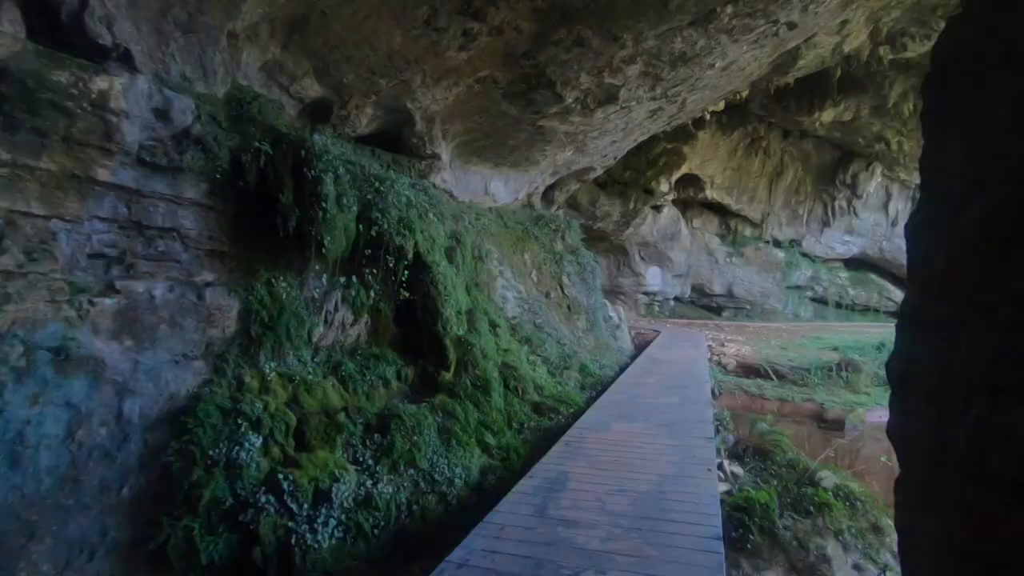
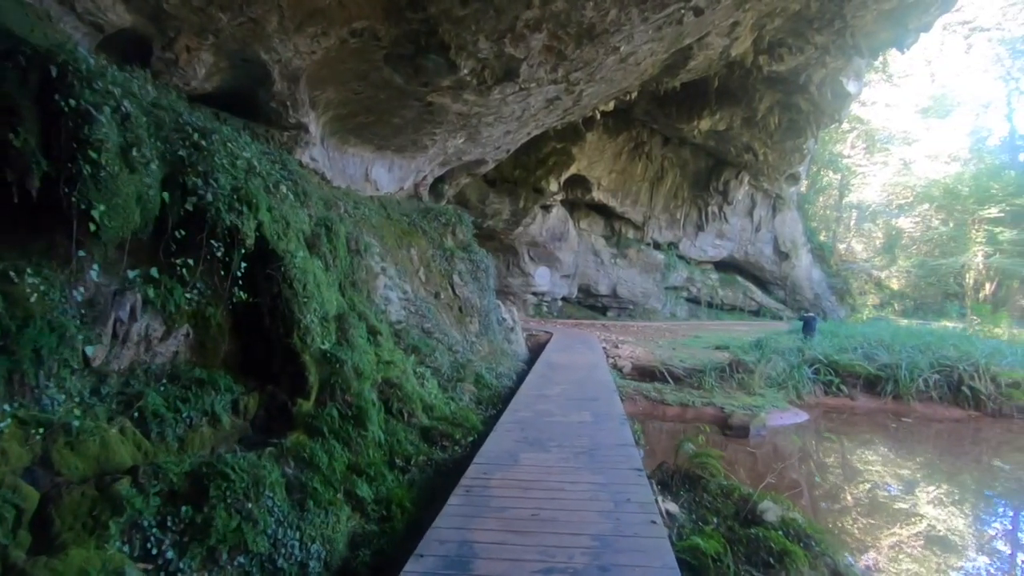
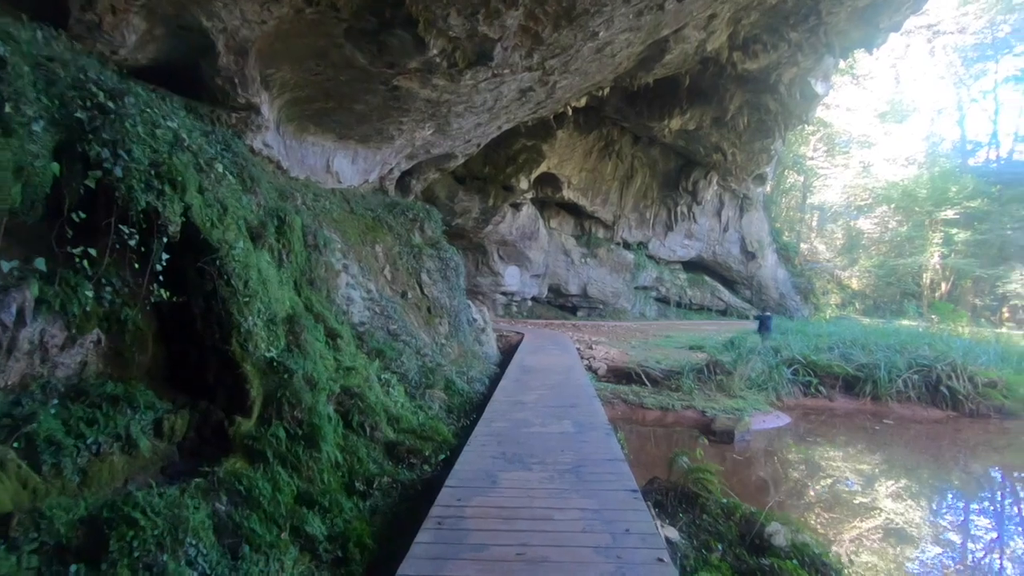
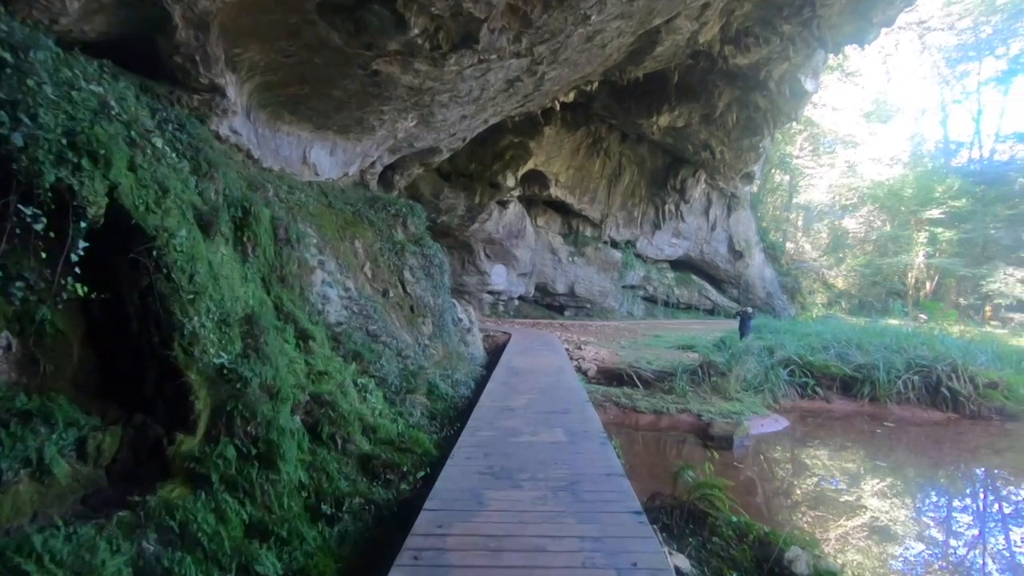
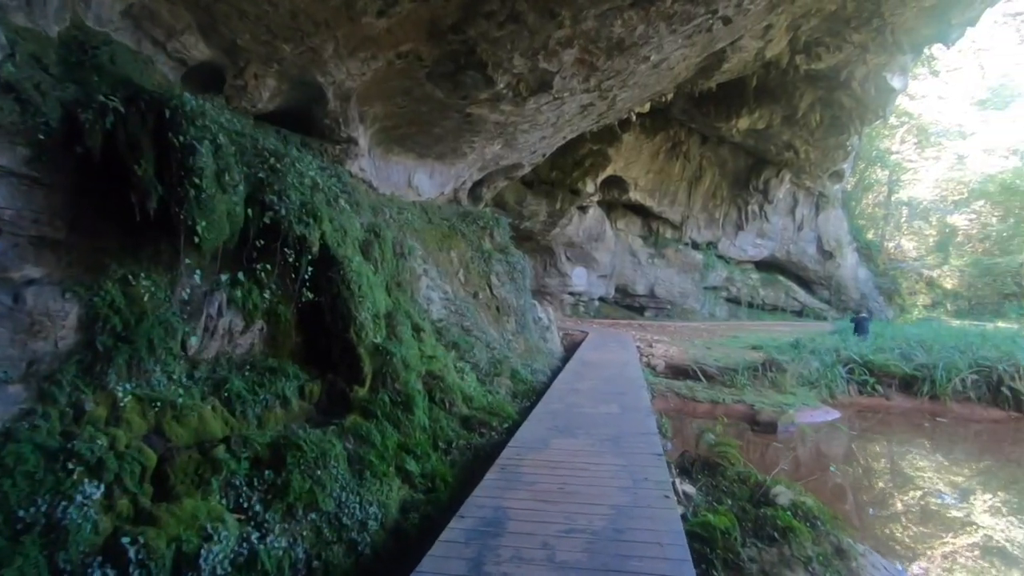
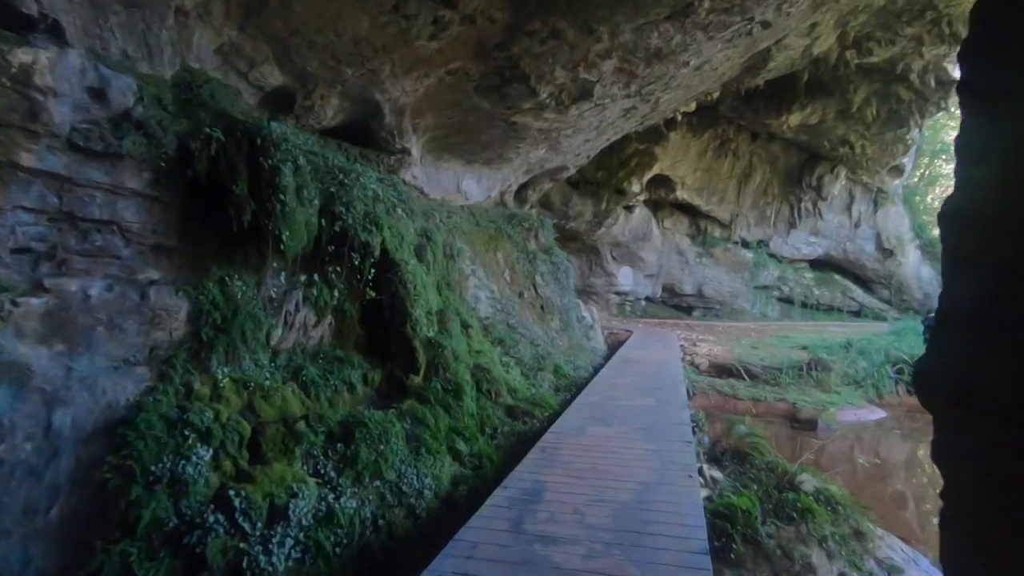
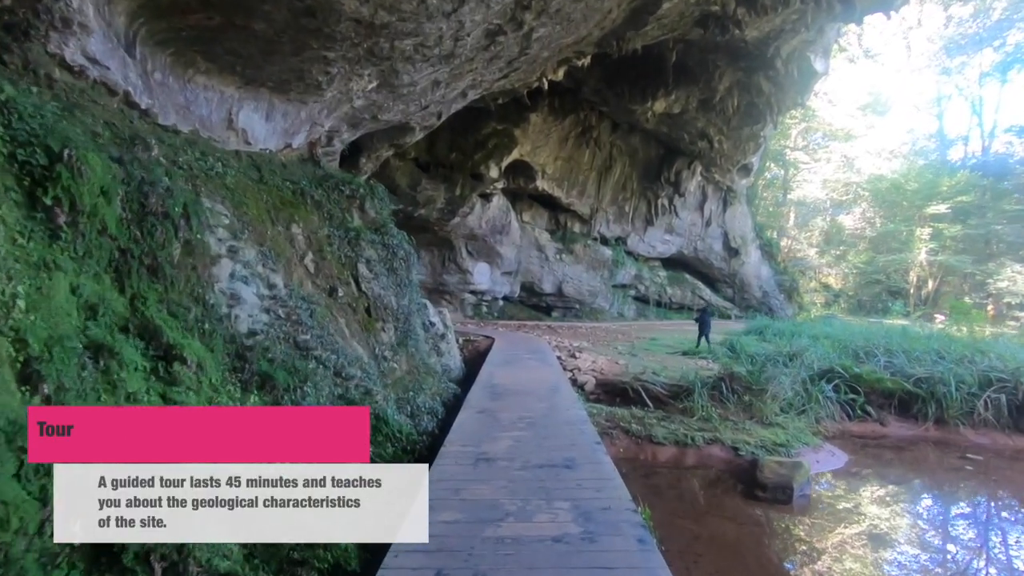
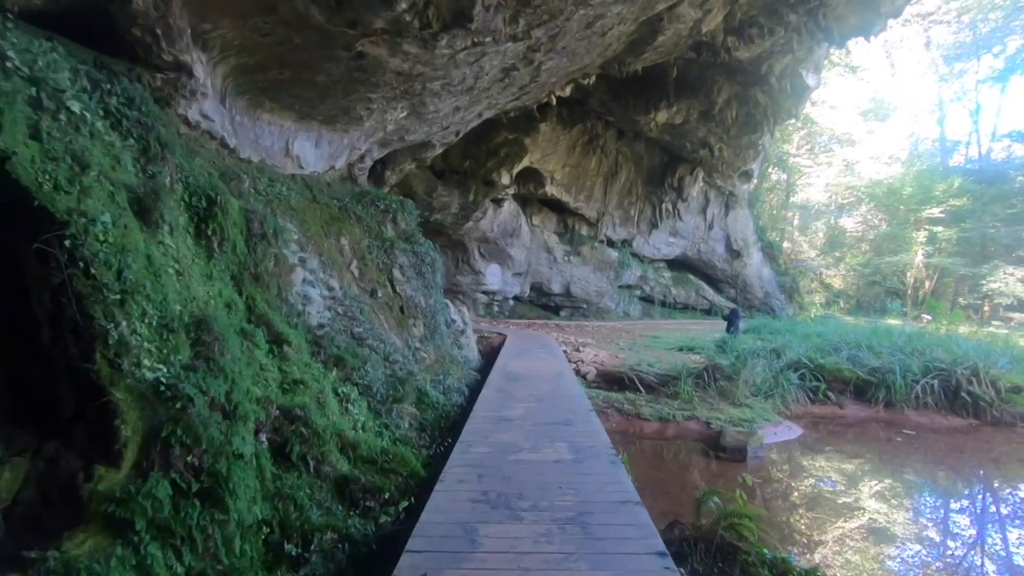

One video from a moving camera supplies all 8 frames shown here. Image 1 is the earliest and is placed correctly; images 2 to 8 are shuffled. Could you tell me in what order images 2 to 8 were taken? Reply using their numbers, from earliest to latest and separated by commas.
6, 5, 2, 3, 4, 8, 7
